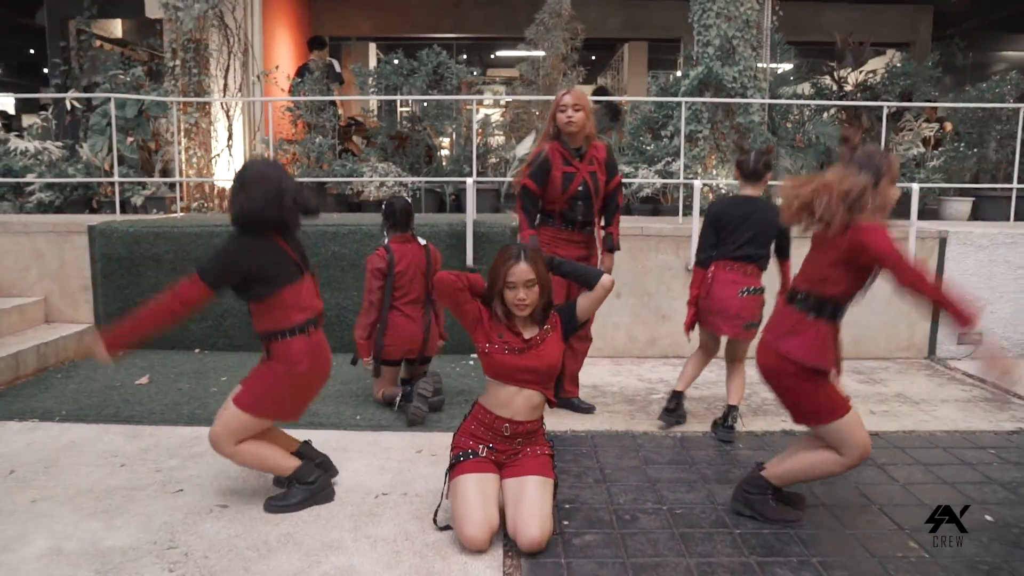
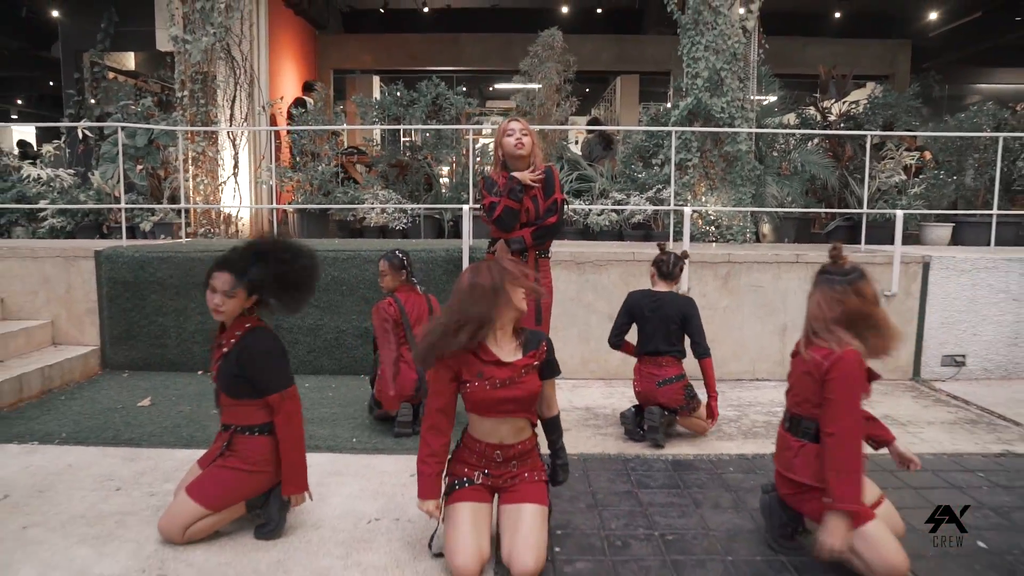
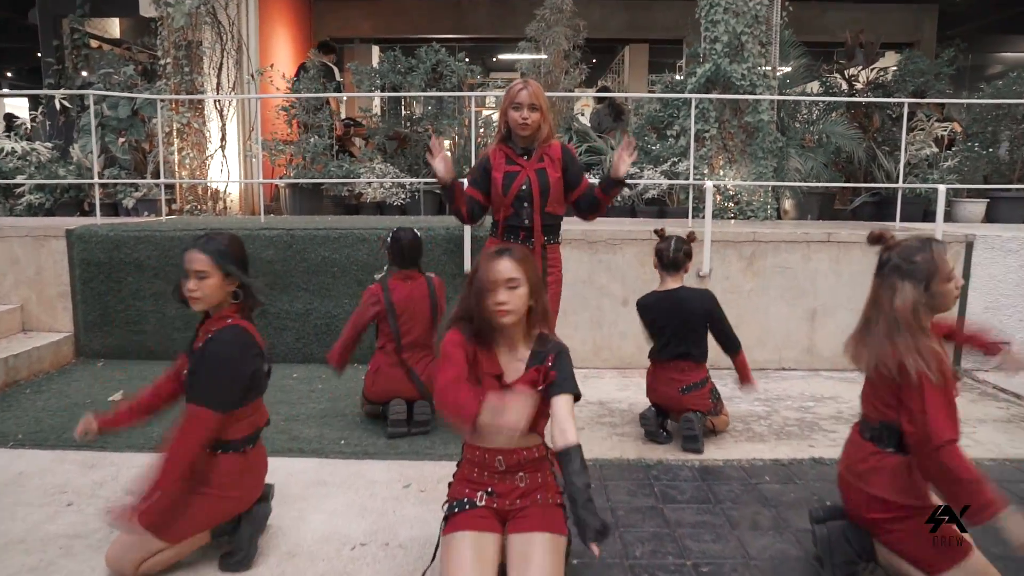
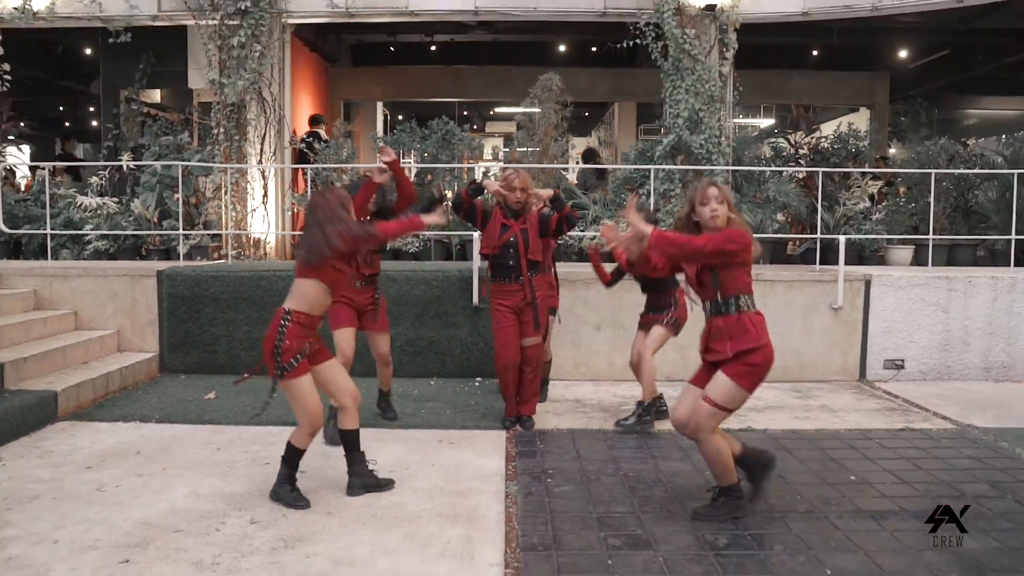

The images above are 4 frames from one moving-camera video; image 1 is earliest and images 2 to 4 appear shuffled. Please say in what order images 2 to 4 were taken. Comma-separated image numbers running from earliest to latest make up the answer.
3, 2, 4
